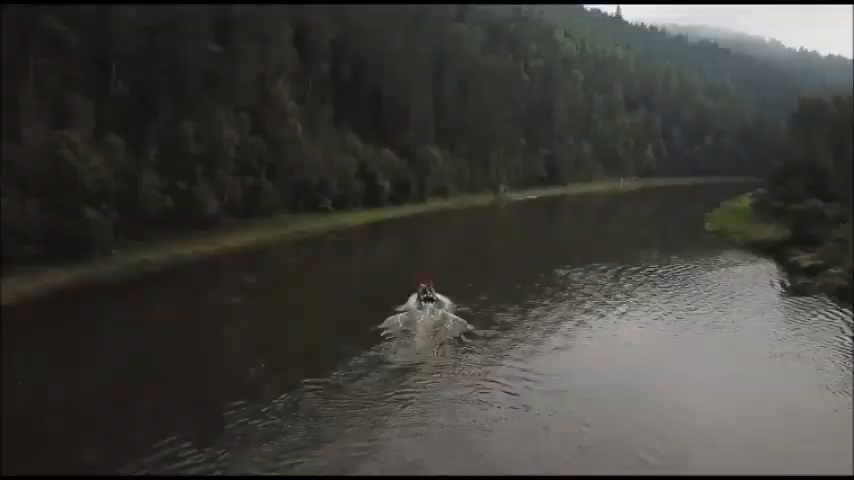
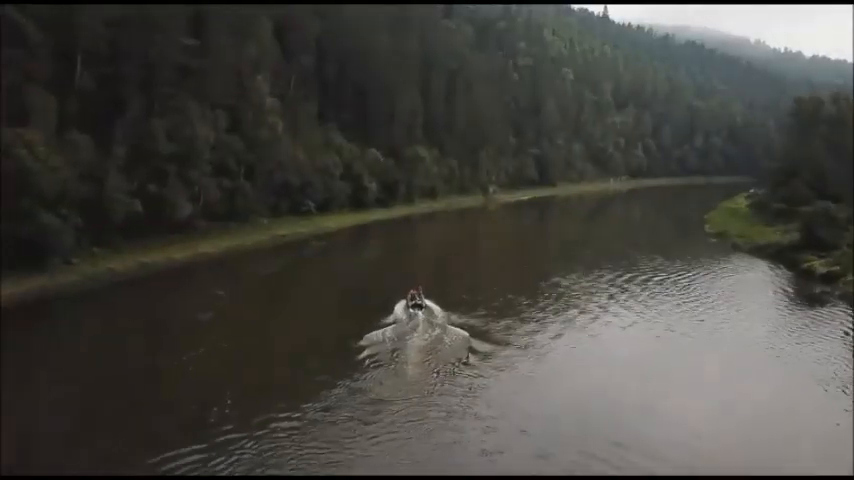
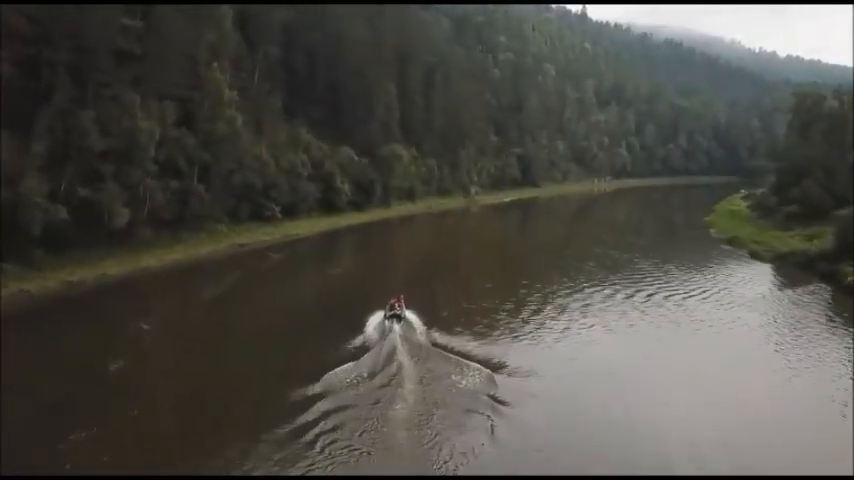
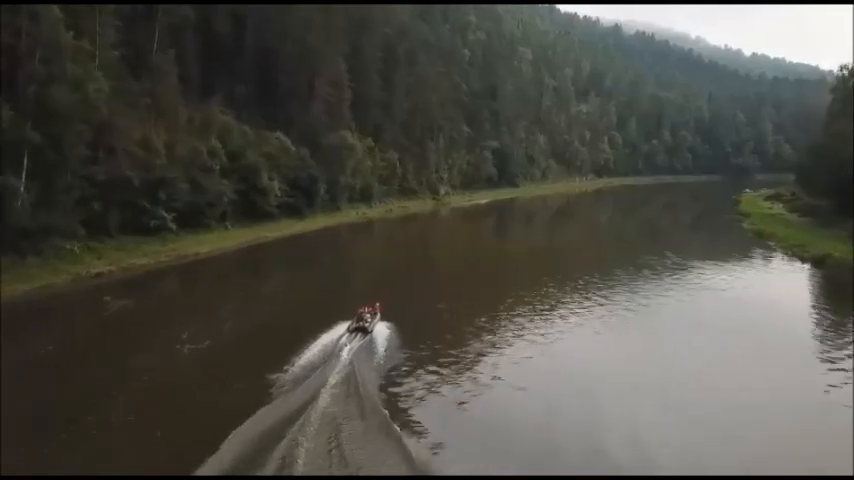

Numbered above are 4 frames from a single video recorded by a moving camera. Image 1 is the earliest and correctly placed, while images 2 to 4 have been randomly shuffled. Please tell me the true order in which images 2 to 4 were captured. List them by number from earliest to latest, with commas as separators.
2, 3, 4
